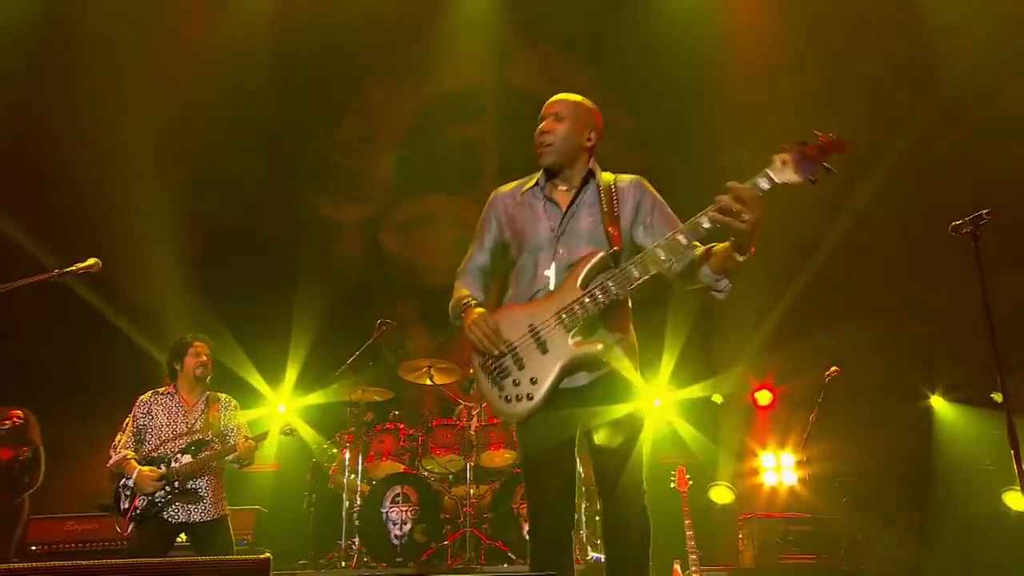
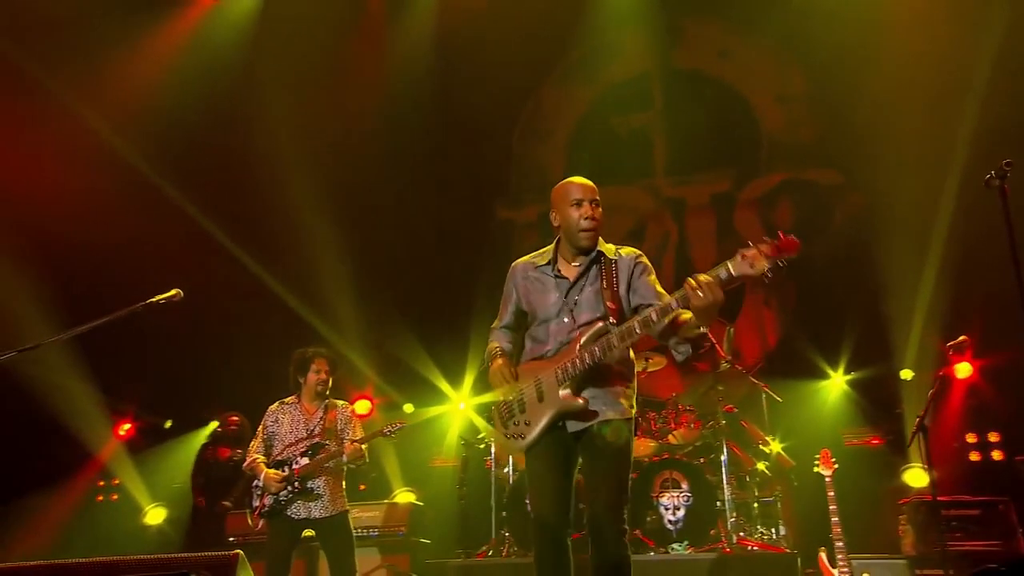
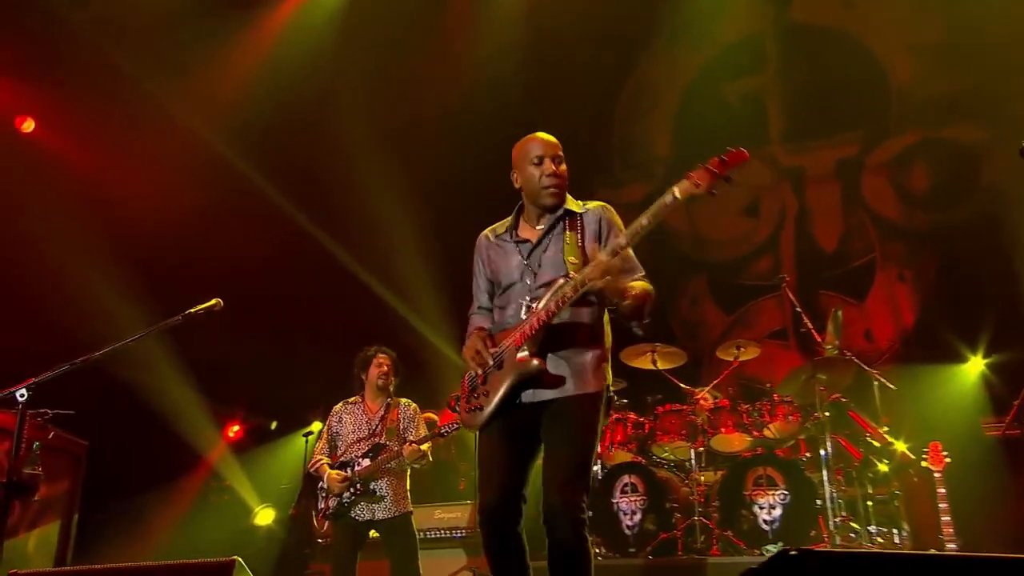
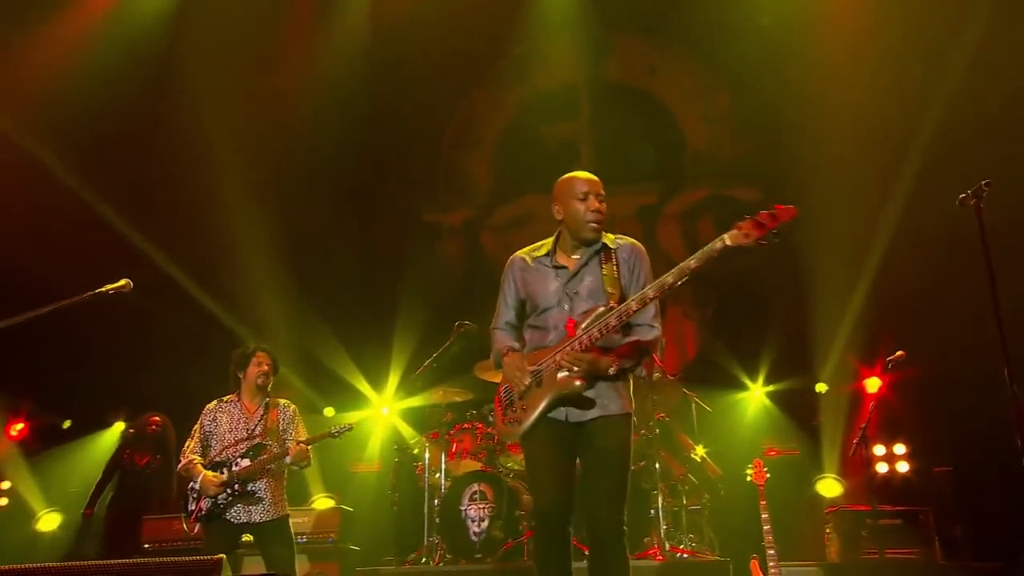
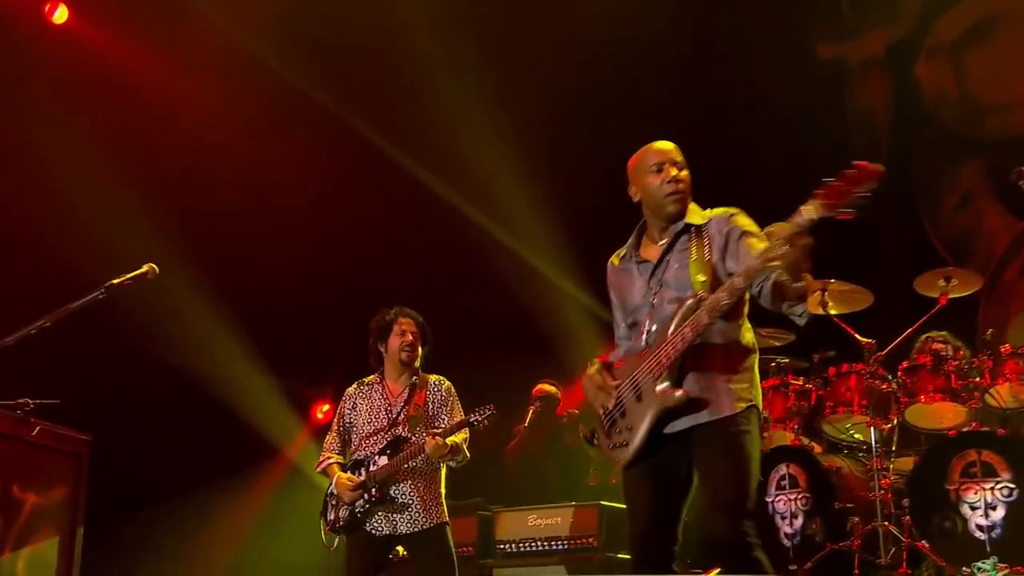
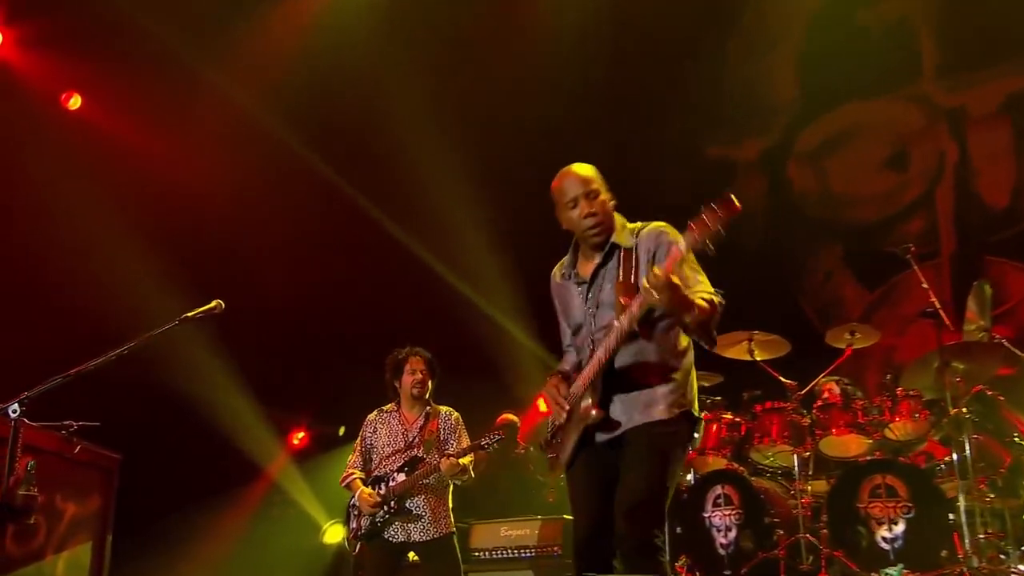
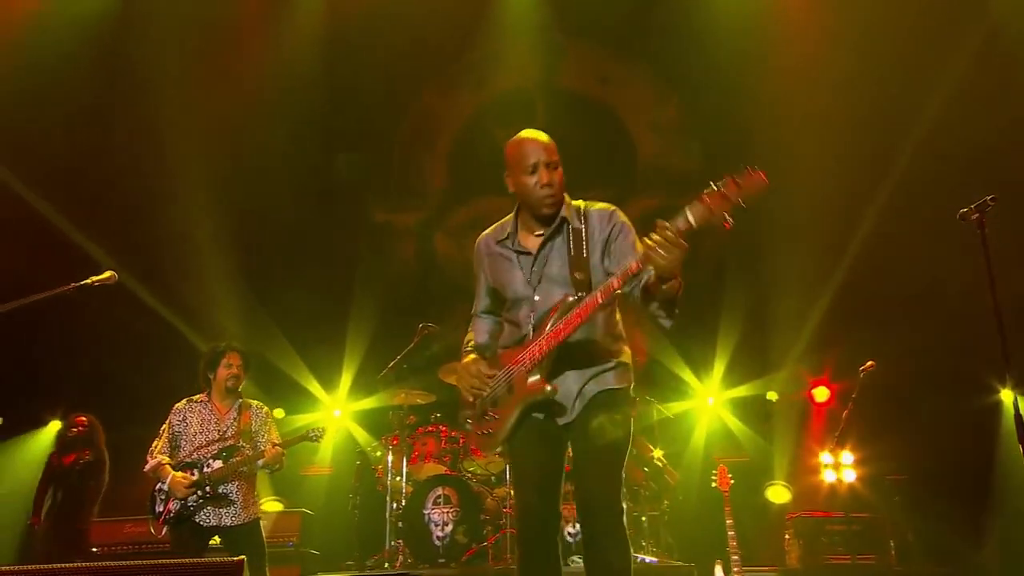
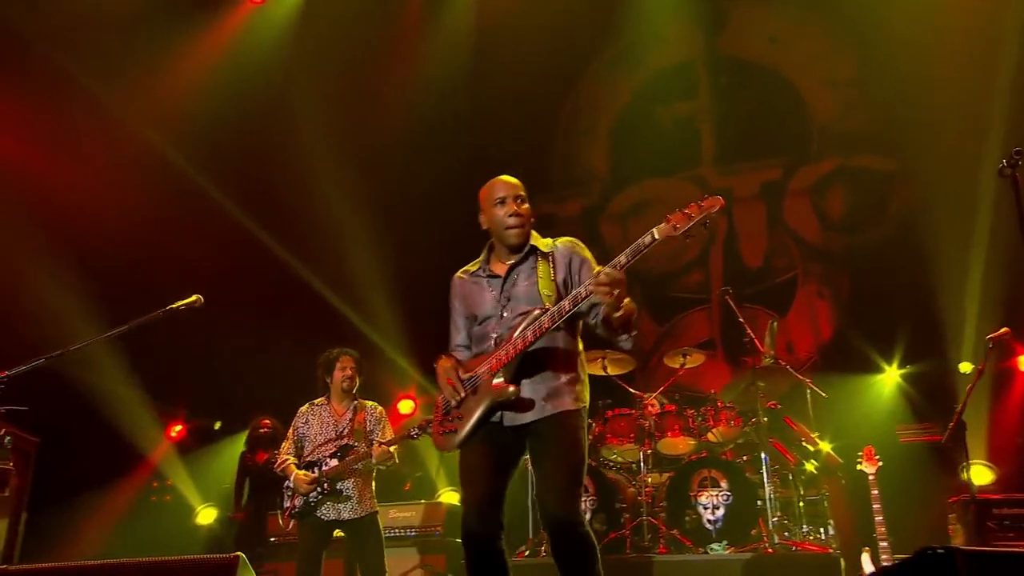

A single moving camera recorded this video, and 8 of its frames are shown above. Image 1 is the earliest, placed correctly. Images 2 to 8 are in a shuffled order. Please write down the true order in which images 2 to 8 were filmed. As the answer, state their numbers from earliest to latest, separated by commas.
7, 4, 2, 8, 3, 6, 5
